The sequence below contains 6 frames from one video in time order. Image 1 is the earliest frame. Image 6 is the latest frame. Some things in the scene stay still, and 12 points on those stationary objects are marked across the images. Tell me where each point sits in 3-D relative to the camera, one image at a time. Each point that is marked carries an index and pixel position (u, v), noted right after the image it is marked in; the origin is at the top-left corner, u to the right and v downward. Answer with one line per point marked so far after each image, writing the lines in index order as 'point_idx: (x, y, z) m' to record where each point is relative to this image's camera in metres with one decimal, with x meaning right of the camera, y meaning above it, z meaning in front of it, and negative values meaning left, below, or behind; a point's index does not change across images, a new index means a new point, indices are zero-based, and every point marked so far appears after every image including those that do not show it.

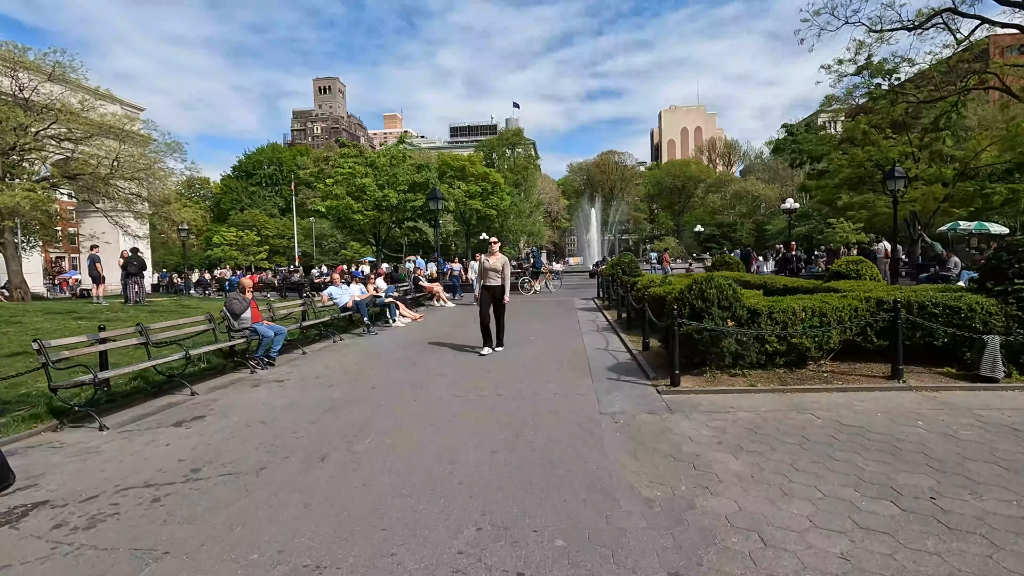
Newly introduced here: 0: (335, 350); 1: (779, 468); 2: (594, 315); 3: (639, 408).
0: (-3.7, -1.3, +10.9) m
1: (+2.2, -1.5, +4.2) m
2: (+2.5, -0.8, +15.3) m
3: (+1.5, -1.4, +6.0) m
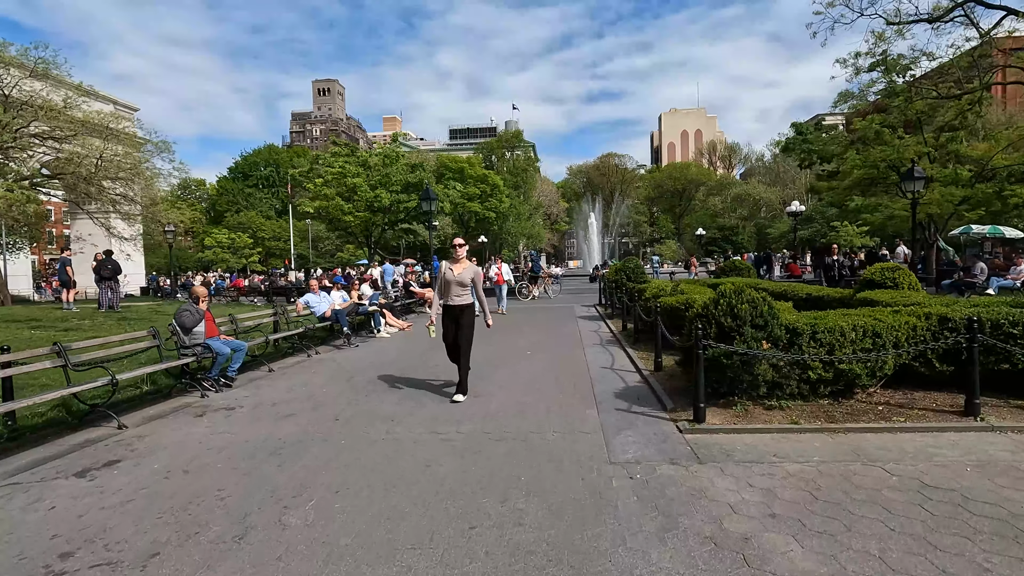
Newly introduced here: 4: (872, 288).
0: (-3.8, -1.5, +9.7) m
1: (+2.0, -1.6, +3.0) m
2: (+2.3, -1.0, +14.1) m
3: (+1.3, -1.5, +4.8) m
4: (+6.7, 0.0, +9.7) m
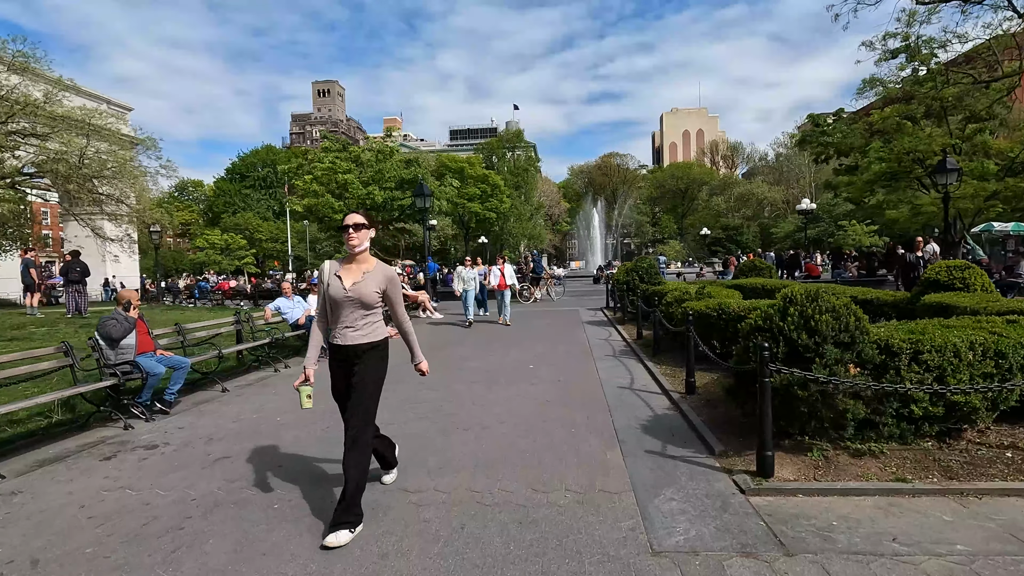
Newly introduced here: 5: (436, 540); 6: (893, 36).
0: (-3.8, -1.6, +8.2) m
1: (+2.0, -1.6, +1.5) m
2: (+2.3, -1.1, +12.6) m
3: (+1.3, -1.6, +3.3) m
4: (+6.7, 0.0, +8.2) m
5: (-0.5, -1.6, +3.4) m
6: (+13.7, +9.1, +18.6) m
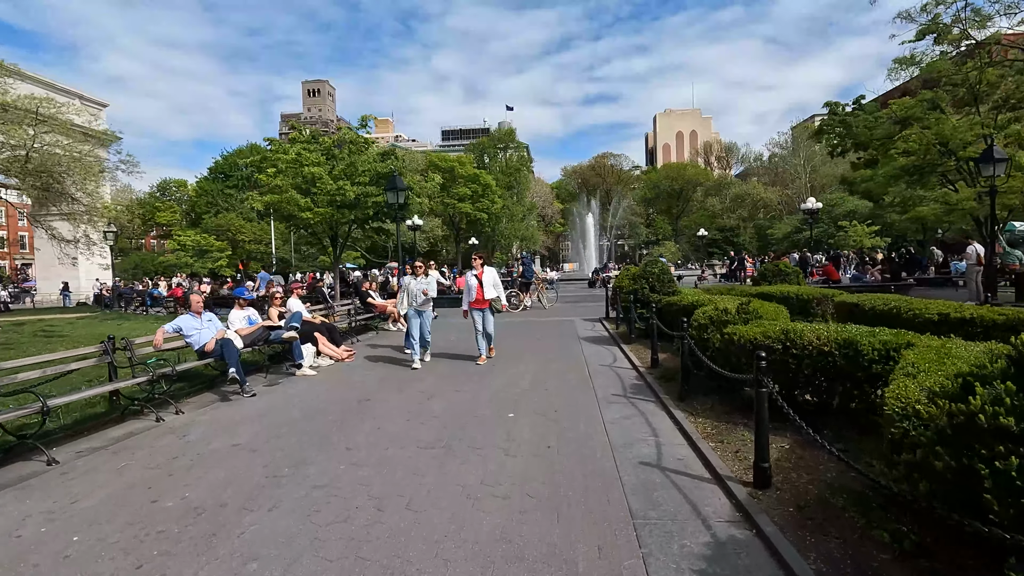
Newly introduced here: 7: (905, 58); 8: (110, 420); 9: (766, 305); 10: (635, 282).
0: (-4.2, -1.8, +5.6) m
1: (+1.8, -1.8, -1.1) m
2: (+2.0, -1.3, +10.1) m
3: (+1.0, -1.8, +0.7) m
4: (+6.4, -0.2, +5.7) m
5: (-0.8, -1.8, +0.8) m
6: (+13.2, +8.8, +16.3) m
7: (+14.1, +8.3, +18.8) m
8: (-5.2, -1.7, +6.7) m
9: (+3.4, -0.2, +7.3) m
10: (+2.8, +0.1, +11.7) m
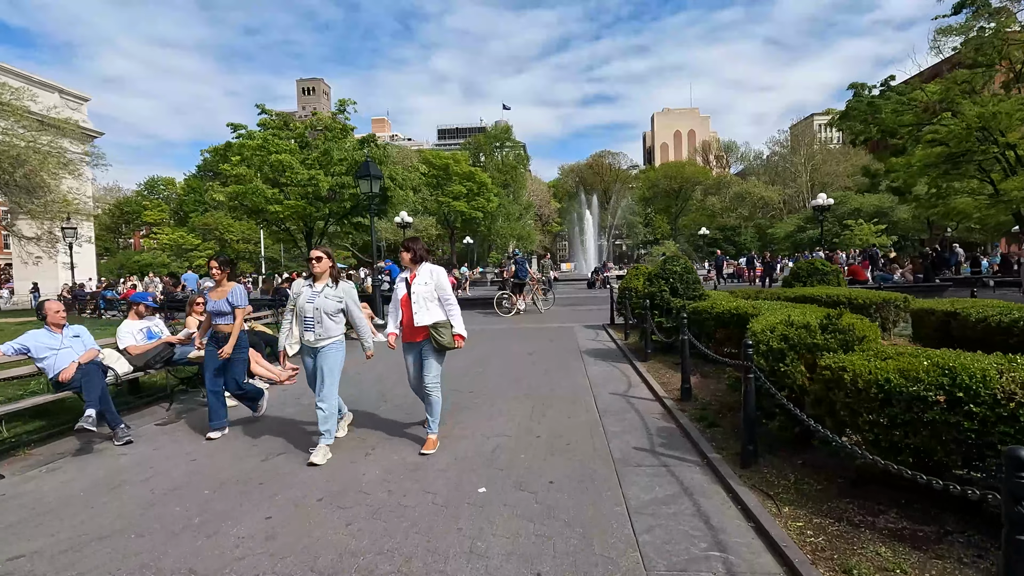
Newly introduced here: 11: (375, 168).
0: (-4.4, -1.8, +3.3) m
1: (+1.6, -1.9, -3.3) m
2: (+1.7, -1.3, +7.8) m
3: (+0.8, -1.8, -1.6) m
4: (+6.1, -0.3, +3.5) m
5: (-1.0, -1.9, -1.5) m
6: (+12.9, +8.8, +14.1) m
7: (+13.8, +8.3, +16.6) m
8: (-5.4, -1.7, +4.4) m
9: (+3.2, -0.2, +5.0) m
10: (+2.5, +0.1, +9.4) m
11: (-4.9, +4.4, +18.9) m
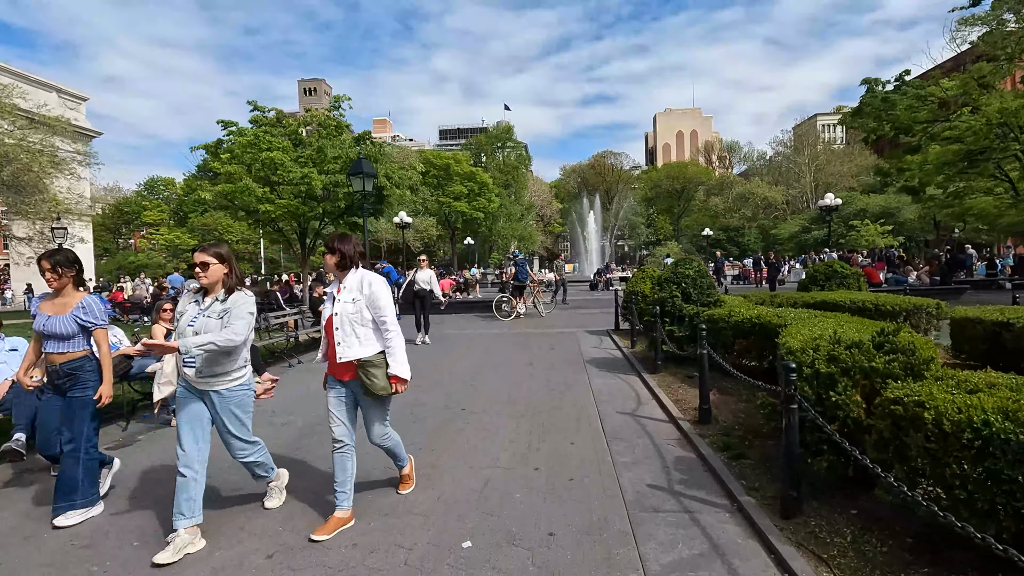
0: (-4.5, -1.9, +2.5) m
1: (+1.5, -1.9, -4.1) m
2: (+1.7, -1.4, +7.0) m
3: (+0.8, -1.9, -2.3) m
4: (+6.1, -0.3, +2.7) m
5: (-1.0, -1.9, -2.2) m
6: (+12.9, +8.7, +13.3) m
7: (+13.8, +8.2, +15.9) m
8: (-5.5, -1.8, +3.7) m
9: (+3.2, -0.3, +4.2) m
10: (+2.5, 0.0, +8.7) m
11: (-4.9, +4.3, +18.2) m
